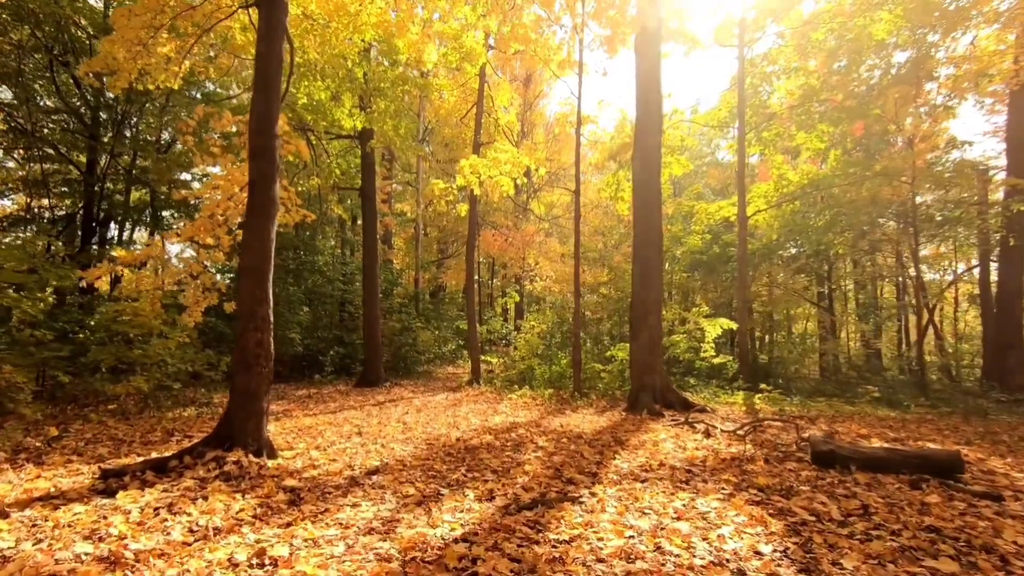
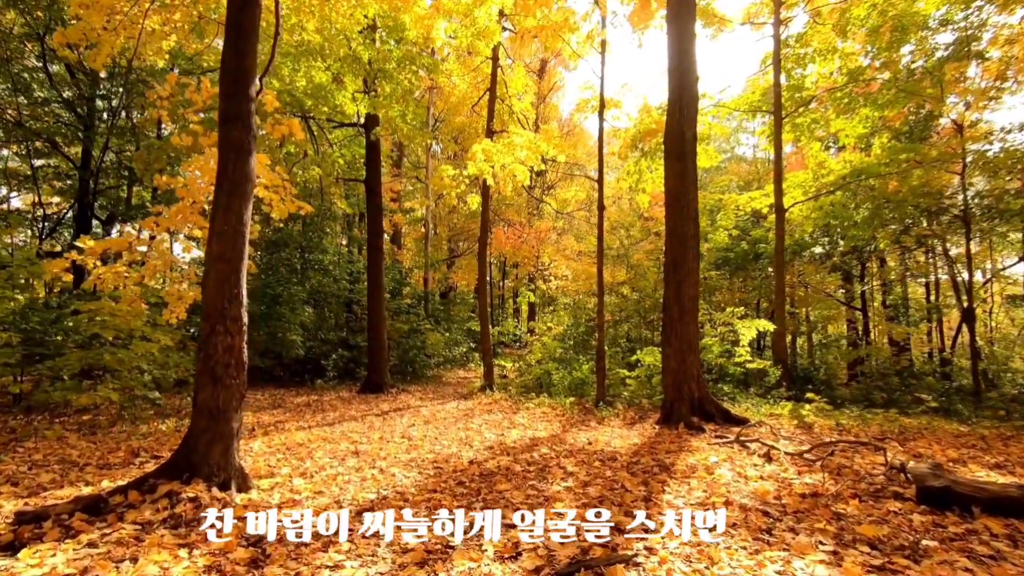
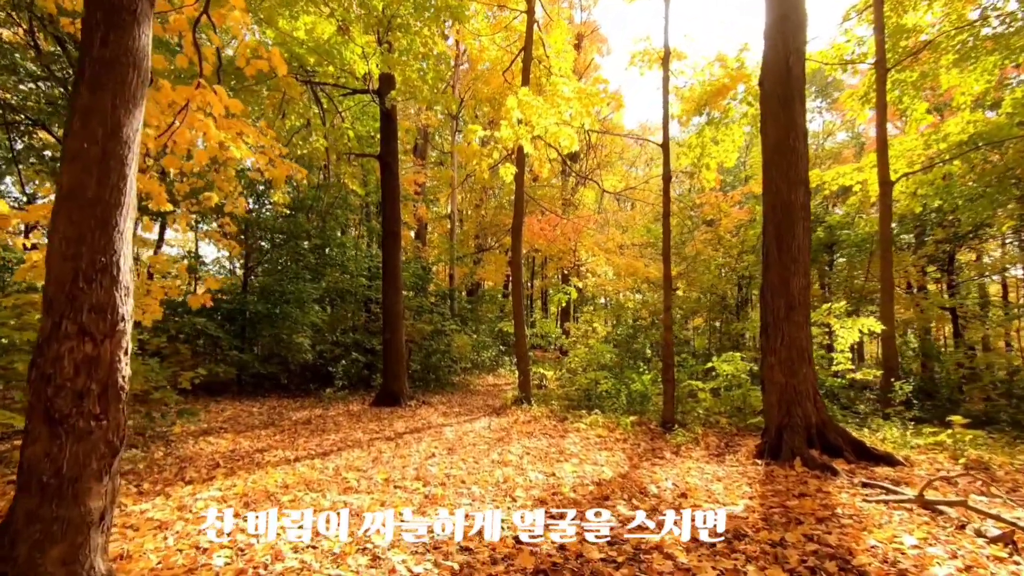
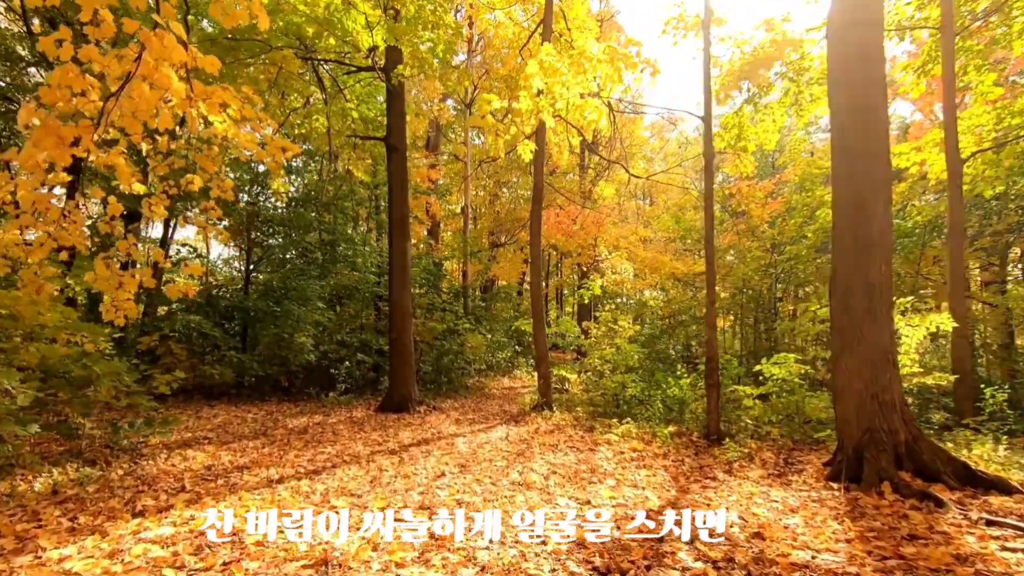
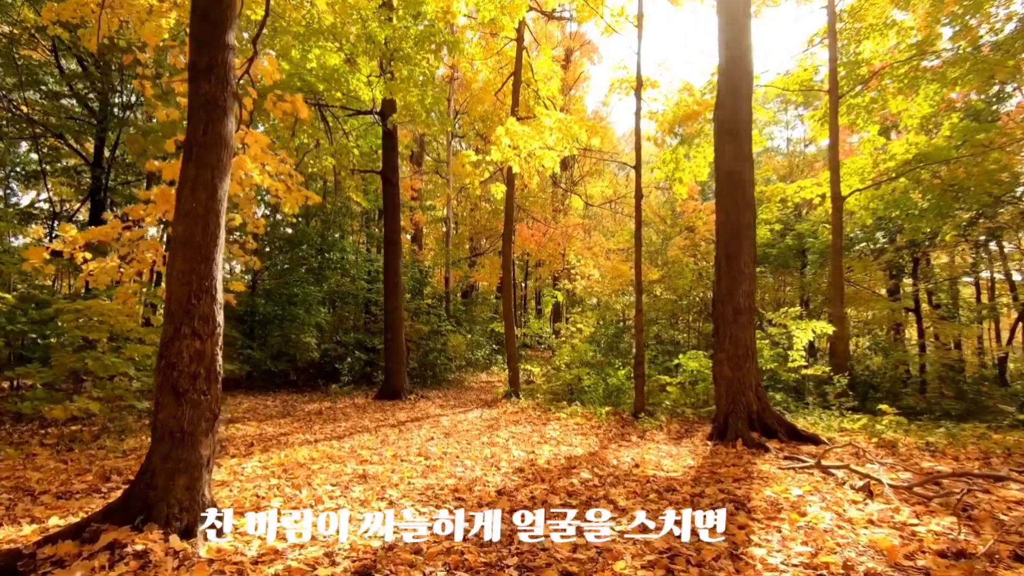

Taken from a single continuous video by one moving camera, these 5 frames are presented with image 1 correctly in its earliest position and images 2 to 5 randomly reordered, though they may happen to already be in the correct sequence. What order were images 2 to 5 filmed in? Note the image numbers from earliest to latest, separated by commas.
2, 5, 3, 4
